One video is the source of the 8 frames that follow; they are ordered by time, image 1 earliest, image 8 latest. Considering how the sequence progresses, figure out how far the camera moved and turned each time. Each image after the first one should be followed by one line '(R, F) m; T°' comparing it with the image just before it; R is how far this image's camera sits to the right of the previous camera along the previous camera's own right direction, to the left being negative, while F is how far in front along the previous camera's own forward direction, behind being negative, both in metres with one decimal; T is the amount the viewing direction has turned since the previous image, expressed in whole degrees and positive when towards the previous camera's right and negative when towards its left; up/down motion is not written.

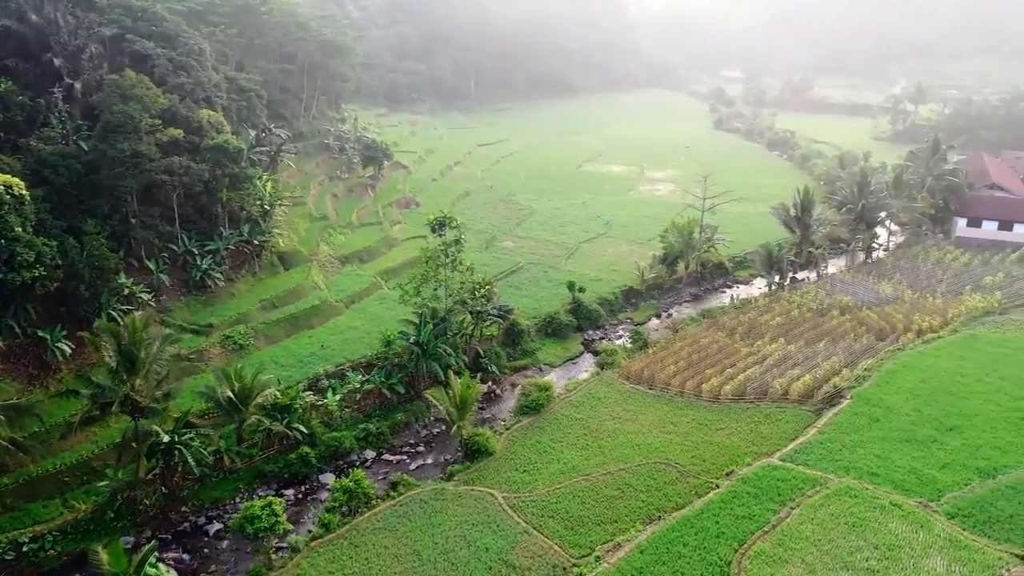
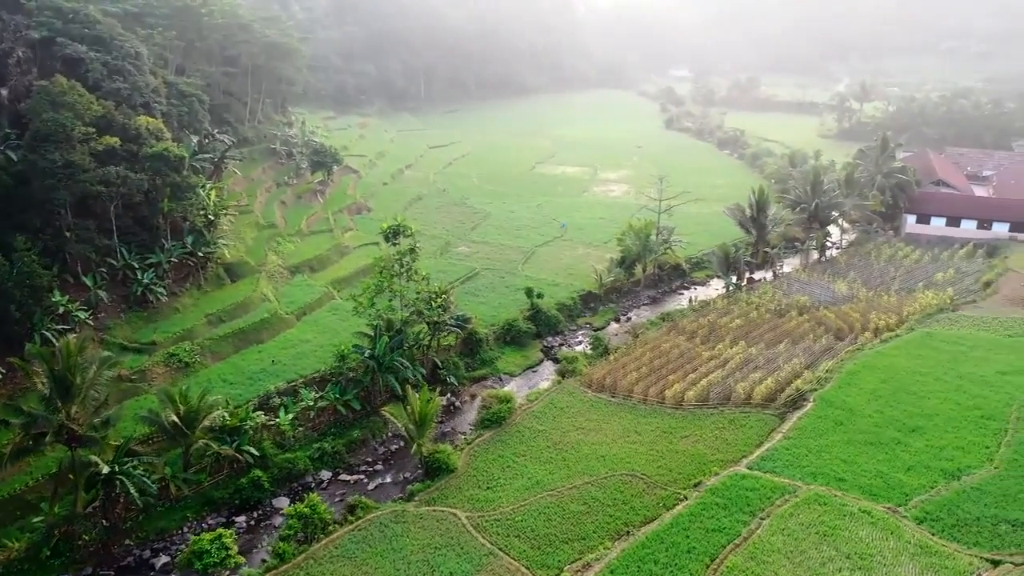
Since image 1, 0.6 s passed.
(0.0, +0.7) m; +4°
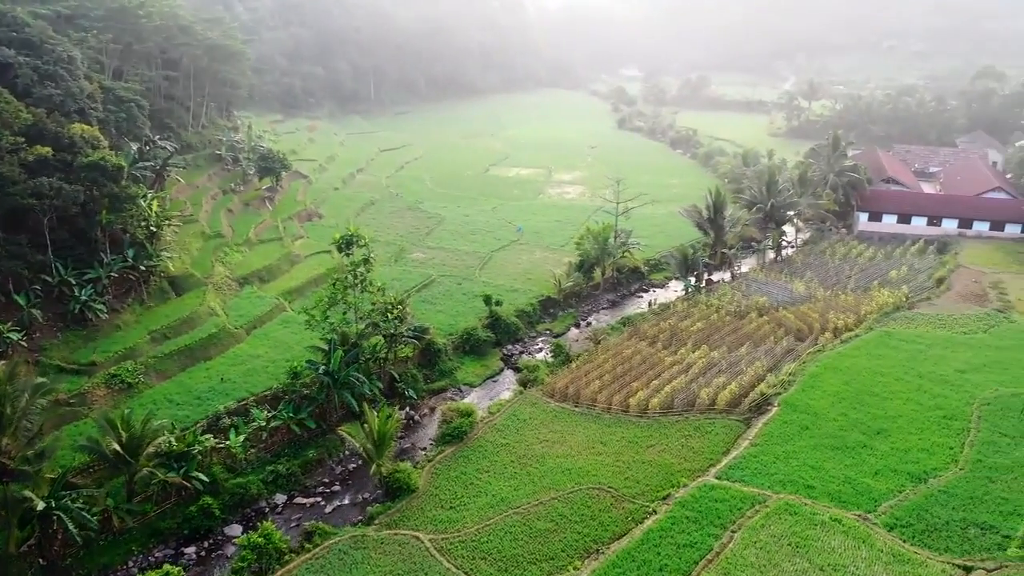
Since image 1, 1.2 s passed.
(0.0, +0.6) m; +4°
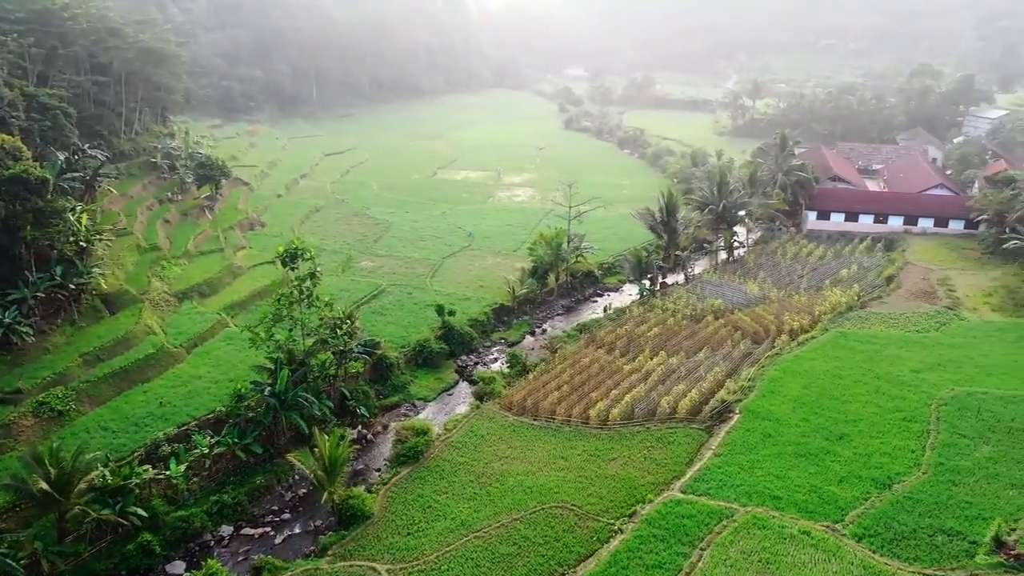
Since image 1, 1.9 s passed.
(0.0, +0.7) m; +4°
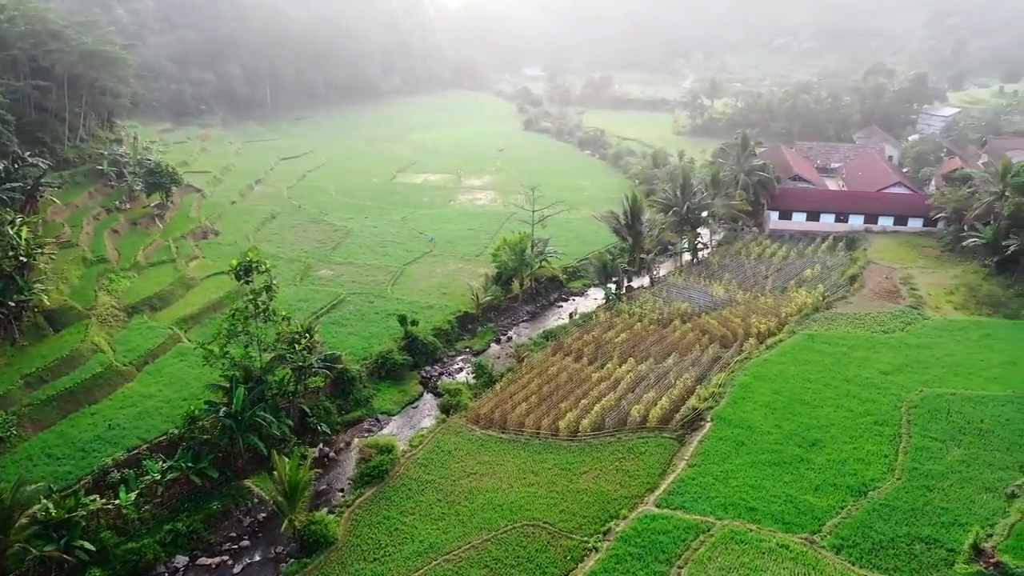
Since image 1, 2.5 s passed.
(0.0, +0.6) m; +3°
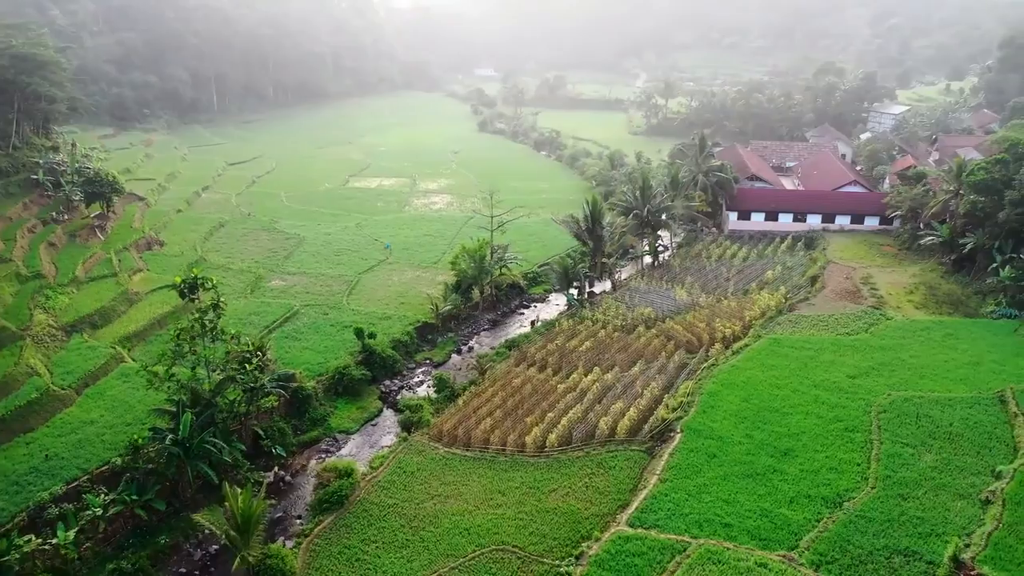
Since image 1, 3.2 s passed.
(-0.1, +0.7) m; +3°
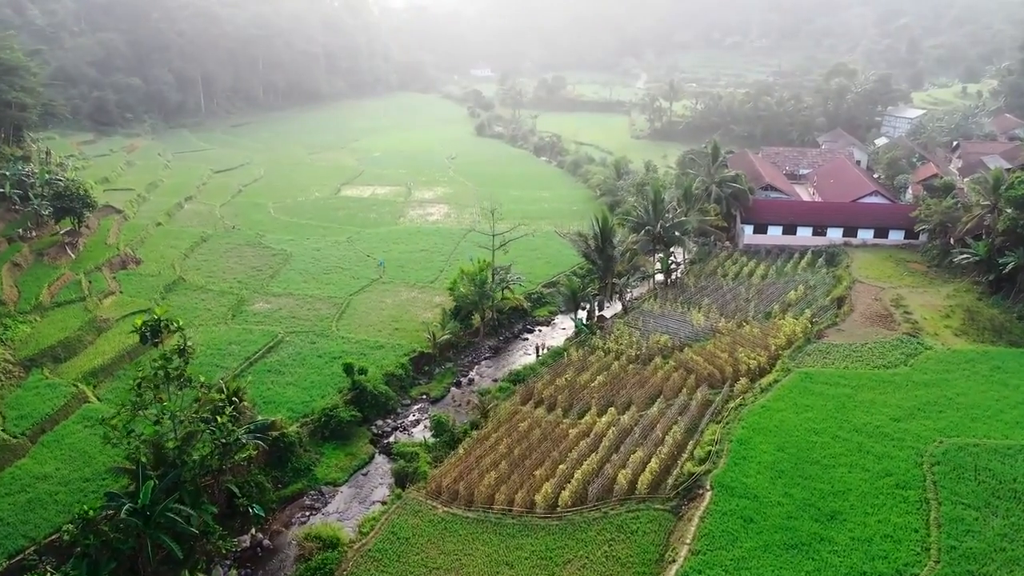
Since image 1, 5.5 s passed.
(-0.3, +2.2) m; 0°
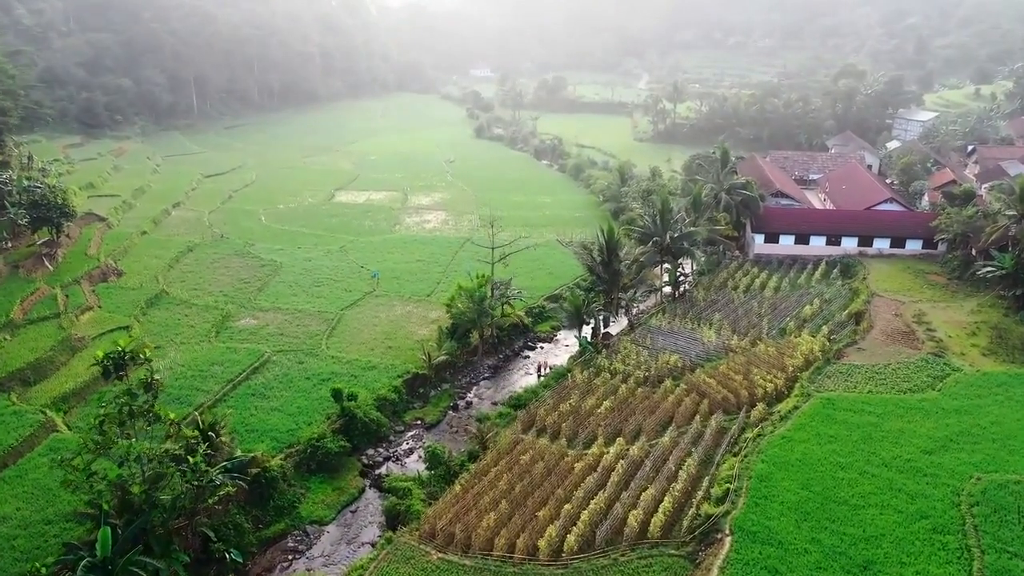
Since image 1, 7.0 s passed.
(0.0, +1.5) m; 0°
